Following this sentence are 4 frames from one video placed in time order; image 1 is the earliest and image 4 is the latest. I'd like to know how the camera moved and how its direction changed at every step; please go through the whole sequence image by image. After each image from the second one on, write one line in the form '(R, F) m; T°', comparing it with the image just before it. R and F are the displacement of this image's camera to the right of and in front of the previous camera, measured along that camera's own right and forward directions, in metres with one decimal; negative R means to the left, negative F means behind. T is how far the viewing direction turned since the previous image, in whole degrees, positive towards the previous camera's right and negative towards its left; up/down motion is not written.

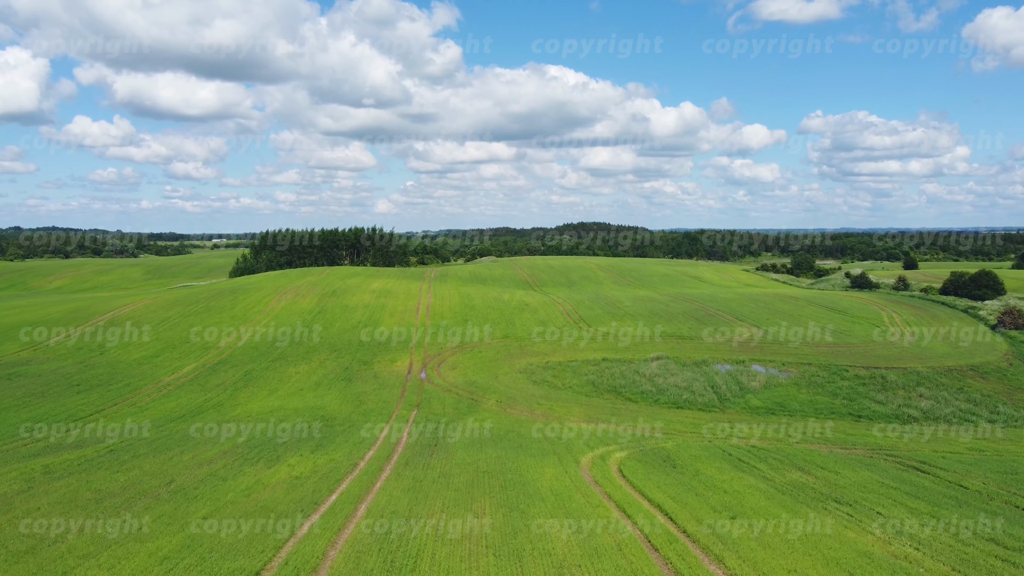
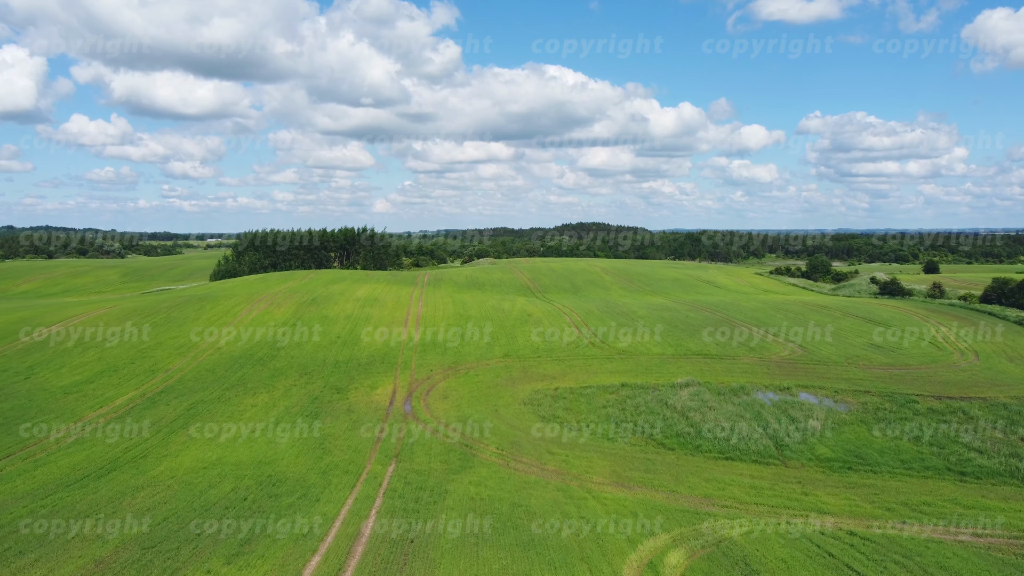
(-0.3, +6.4) m; 0°
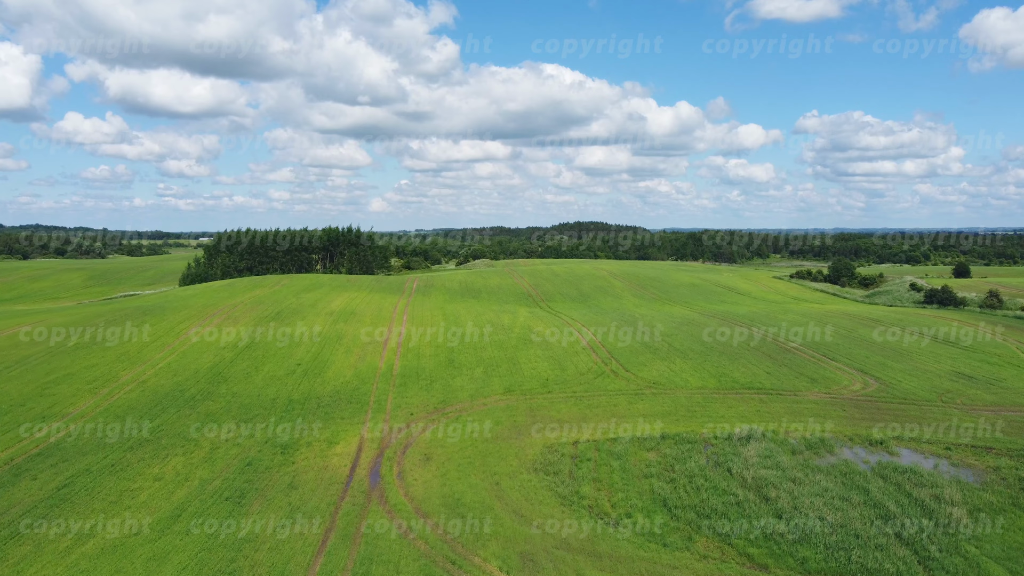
(-0.4, +8.5) m; 0°
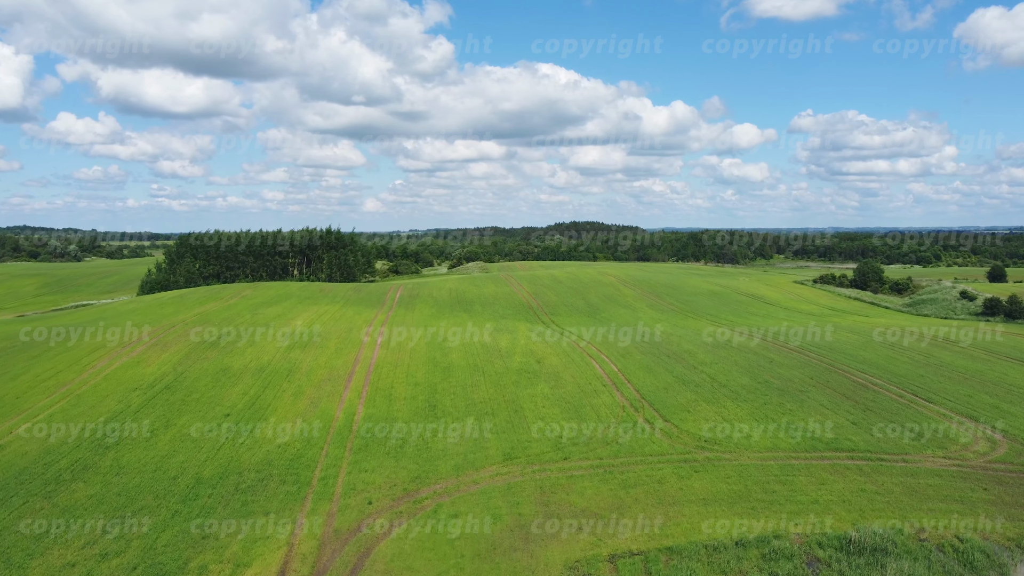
(-0.3, +9.0) m; +1°
